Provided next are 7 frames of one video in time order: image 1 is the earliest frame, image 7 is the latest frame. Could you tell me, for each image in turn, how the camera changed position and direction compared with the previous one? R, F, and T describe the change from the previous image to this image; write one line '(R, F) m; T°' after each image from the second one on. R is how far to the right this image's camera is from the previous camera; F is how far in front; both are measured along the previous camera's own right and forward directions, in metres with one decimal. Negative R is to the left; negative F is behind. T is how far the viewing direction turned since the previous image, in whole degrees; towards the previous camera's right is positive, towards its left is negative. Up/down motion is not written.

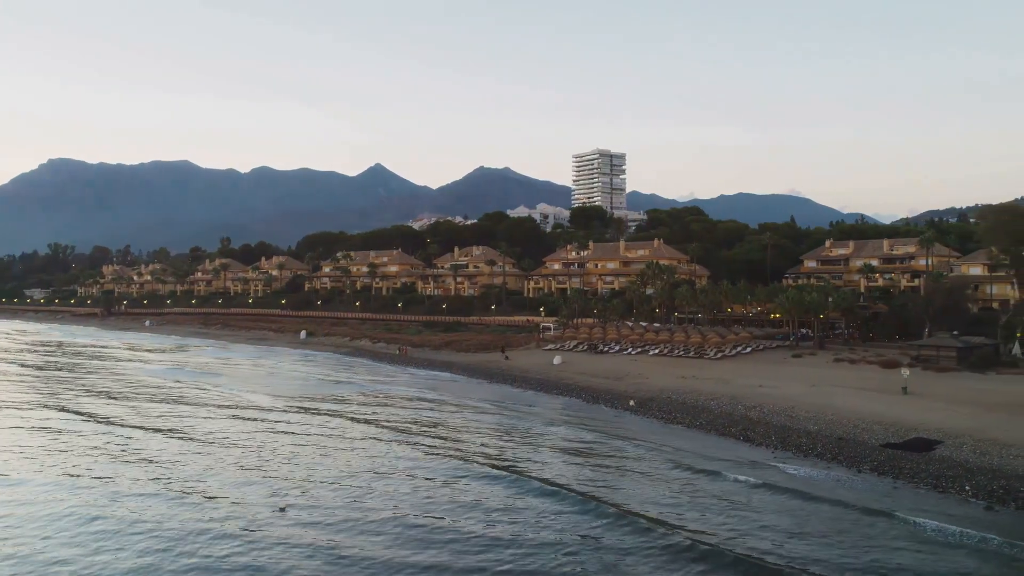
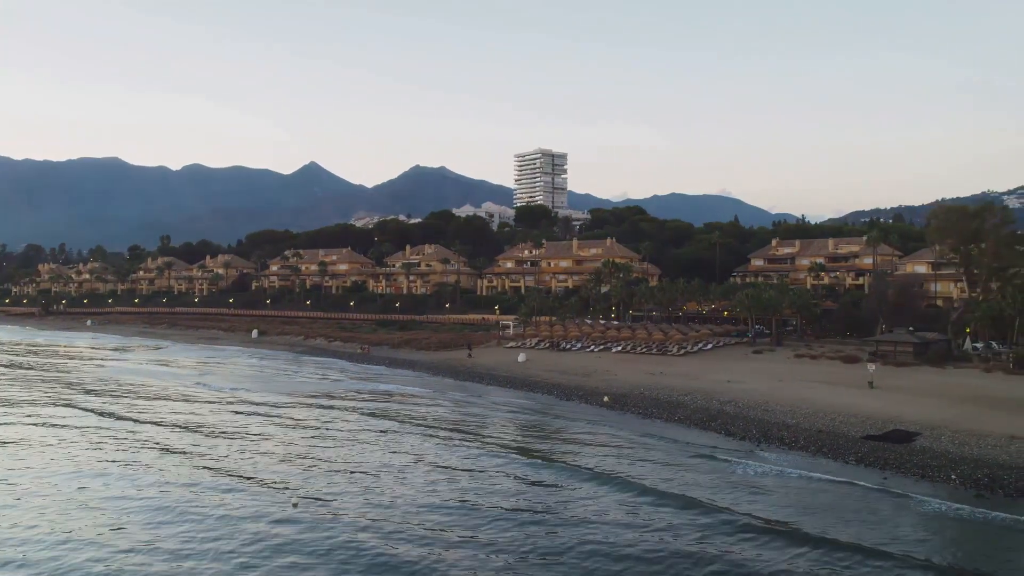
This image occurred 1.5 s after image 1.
(-1.0, +0.3) m; +4°
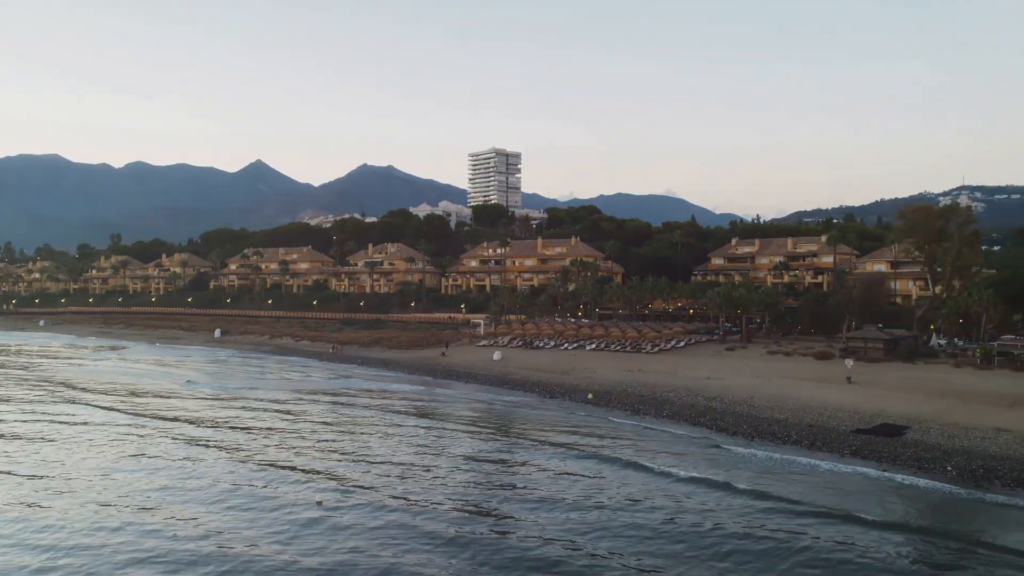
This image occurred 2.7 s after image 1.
(-1.0, +0.1) m; +3°
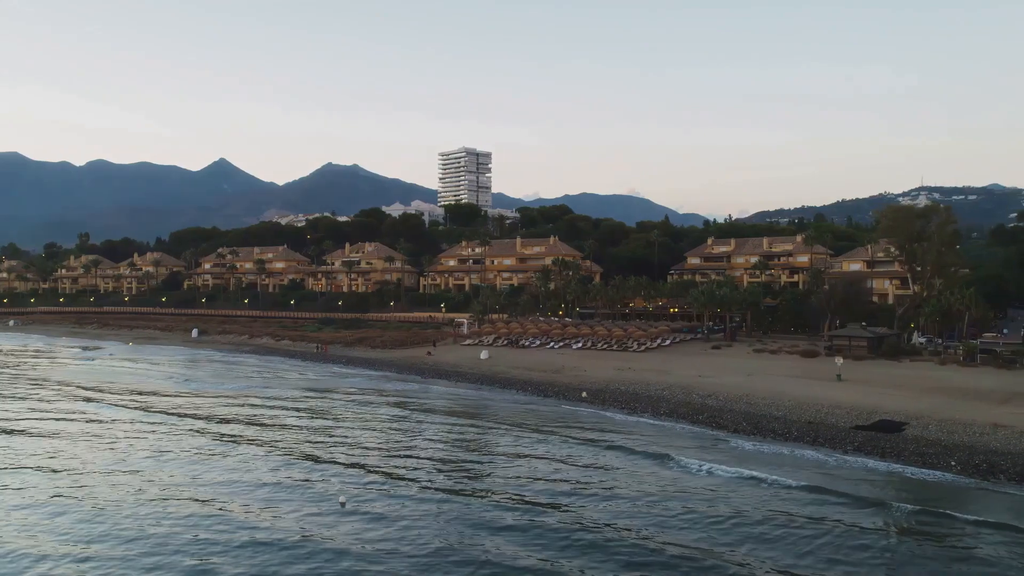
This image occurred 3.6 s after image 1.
(-0.8, 0.0) m; +2°
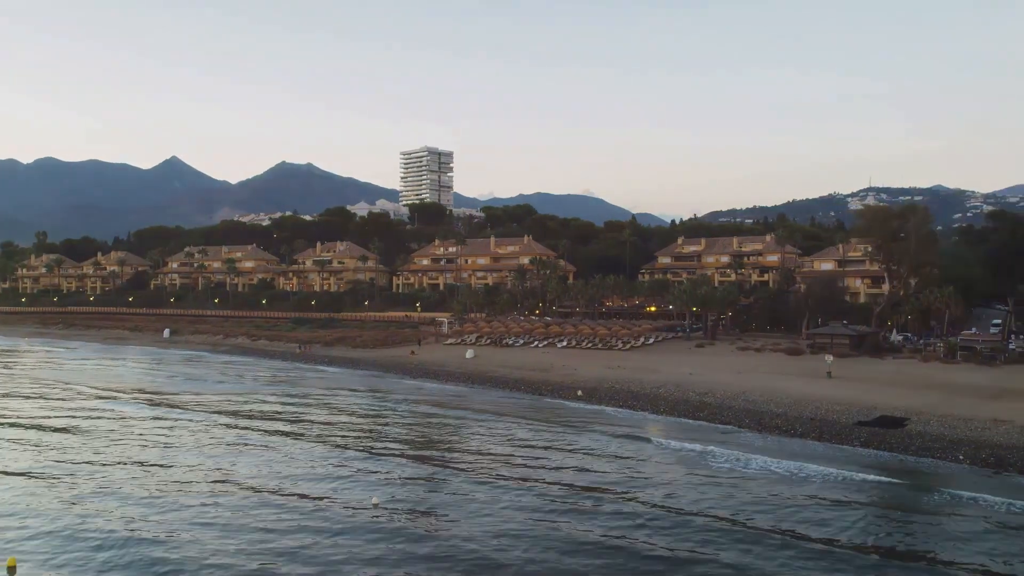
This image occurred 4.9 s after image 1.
(-1.1, 0.0) m; +2°
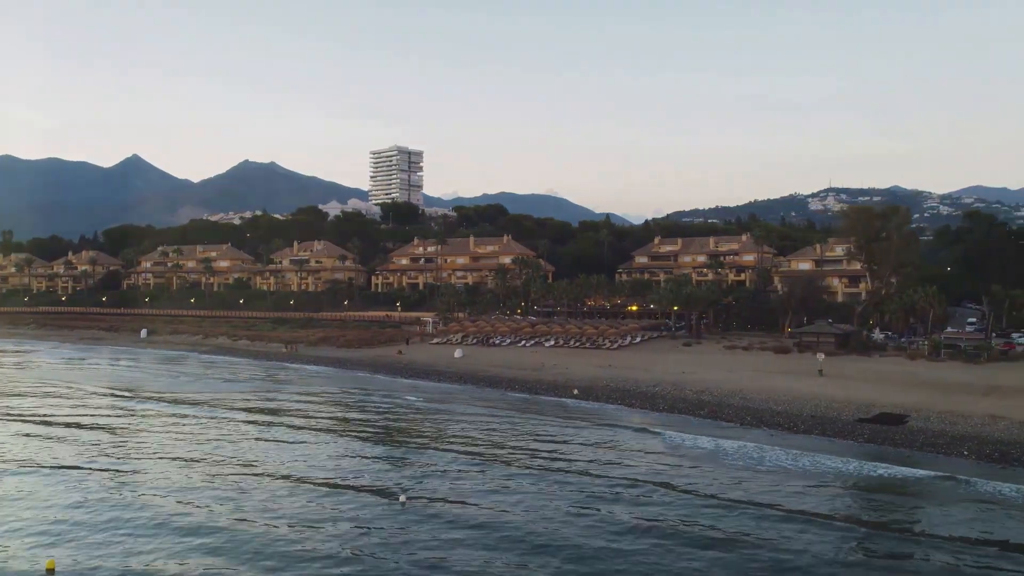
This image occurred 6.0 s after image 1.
(-0.9, -0.1) m; +2°
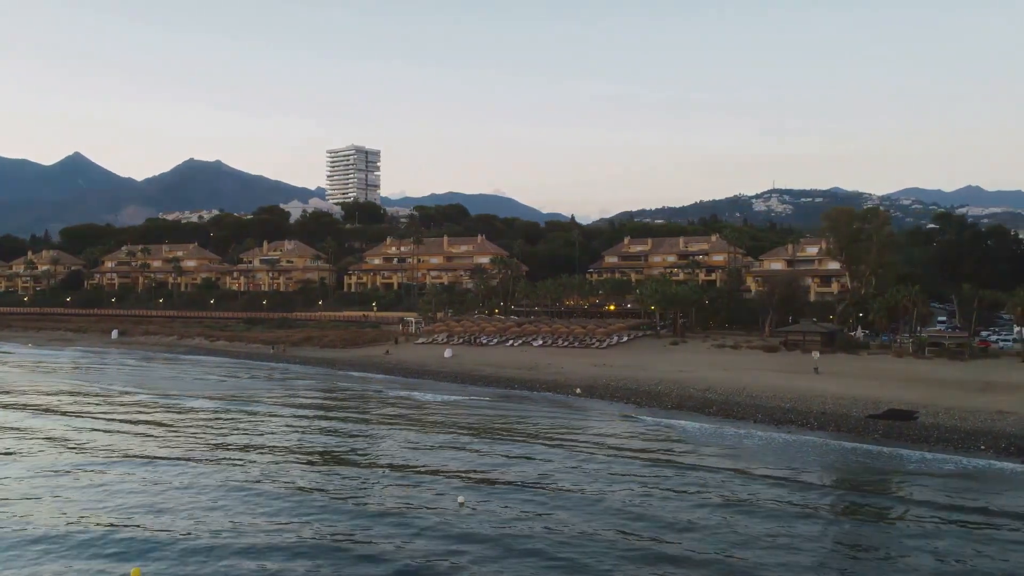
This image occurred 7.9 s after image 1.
(-1.5, -0.1) m; +2°
